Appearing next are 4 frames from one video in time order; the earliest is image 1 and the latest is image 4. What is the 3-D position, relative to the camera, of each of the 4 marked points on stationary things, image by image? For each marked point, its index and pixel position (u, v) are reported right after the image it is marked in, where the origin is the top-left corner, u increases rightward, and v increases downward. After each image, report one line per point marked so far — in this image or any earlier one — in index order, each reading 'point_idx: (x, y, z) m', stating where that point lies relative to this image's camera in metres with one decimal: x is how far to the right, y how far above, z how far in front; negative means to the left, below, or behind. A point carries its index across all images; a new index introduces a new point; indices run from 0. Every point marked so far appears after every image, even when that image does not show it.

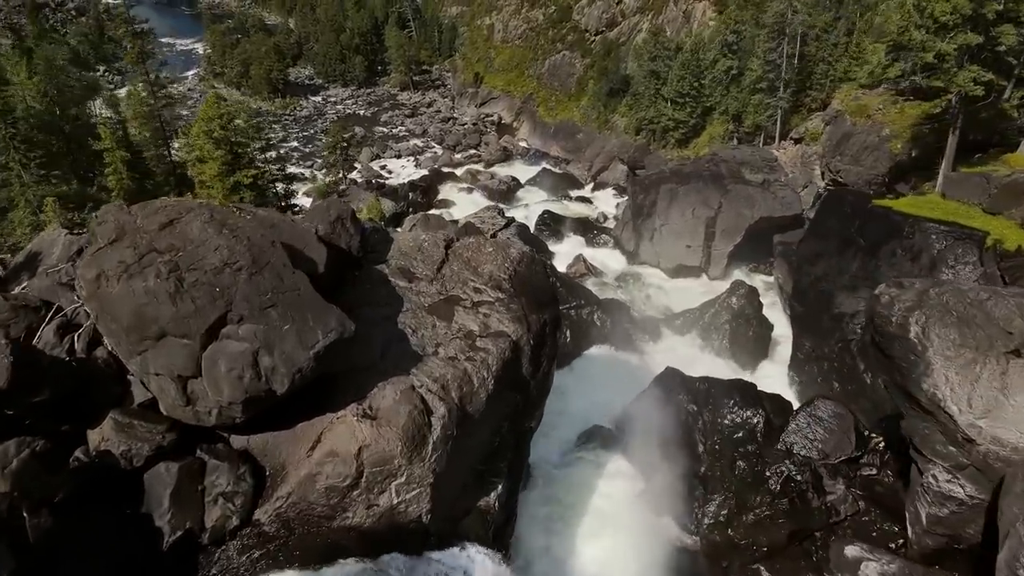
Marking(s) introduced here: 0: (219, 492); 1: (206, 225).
0: (-4.8, -3.3, +13.8) m
1: (-5.3, +0.9, +14.6) m
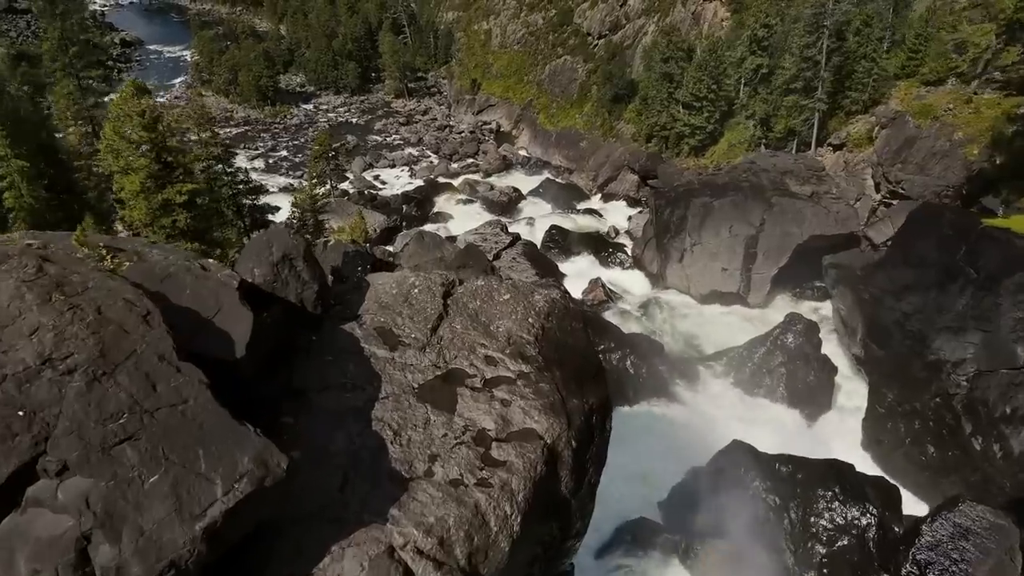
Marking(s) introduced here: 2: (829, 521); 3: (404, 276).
0: (-4.3, -4.3, +8.0) m
1: (-4.8, -0.1, +8.9) m
2: (+6.0, -4.4, +15.9) m
3: (-2.7, +0.1, +20.6) m
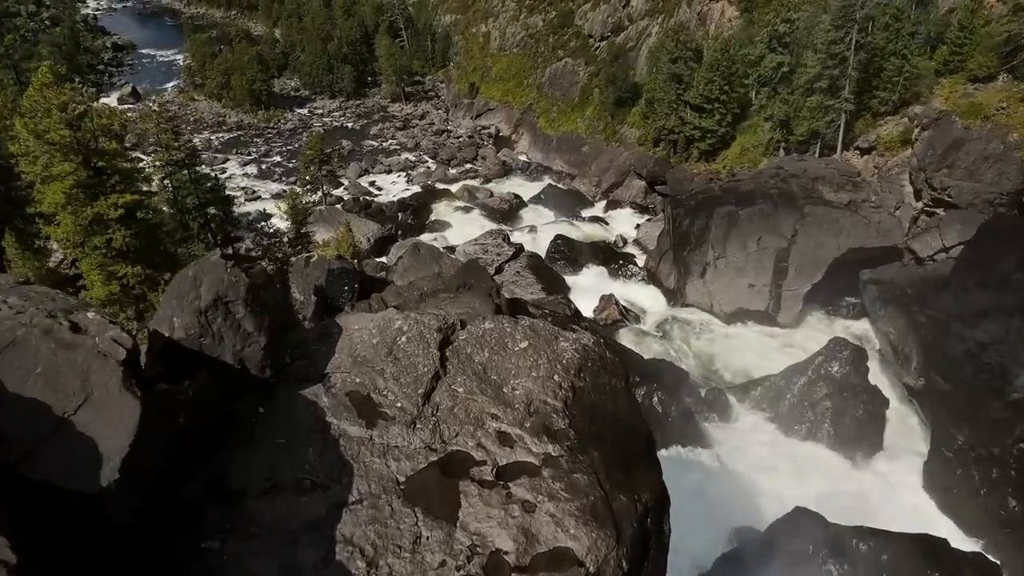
0: (-4.1, -4.8, +4.6) m
1: (-4.6, -0.6, +5.5) m
2: (+6.2, -5.0, +12.5) m
3: (-2.5, -0.5, +17.2) m
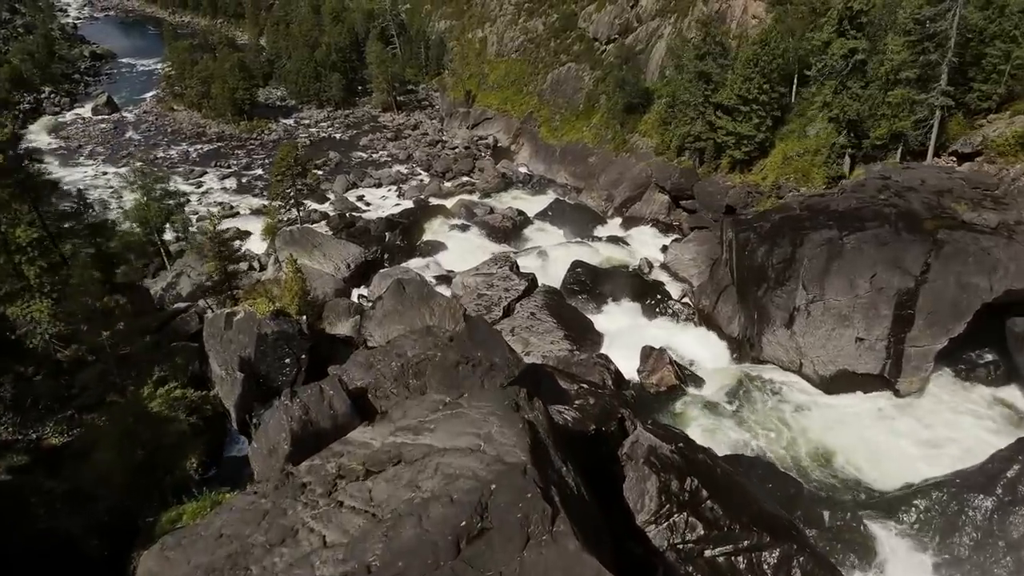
0: (-3.4, -6.0, -4.3) m
1: (-3.9, -1.8, -3.4) m
2: (+6.9, -6.2, +3.7) m
3: (-1.9, -1.8, +8.4) m
